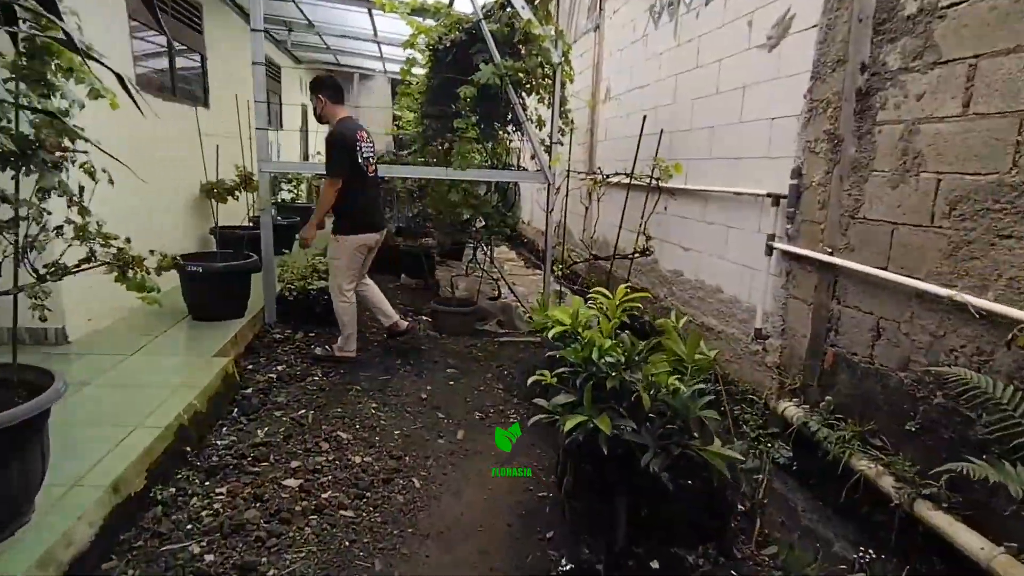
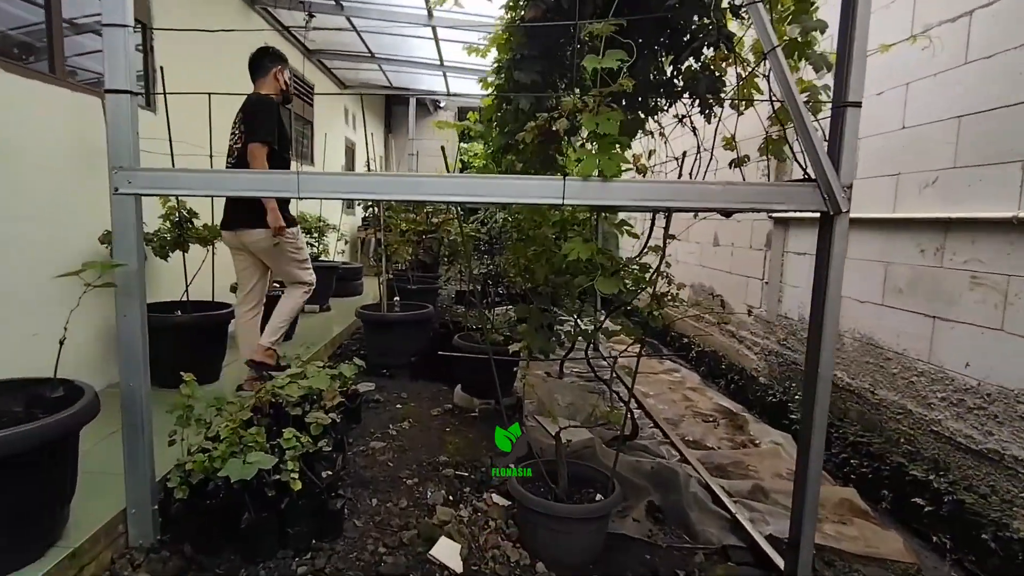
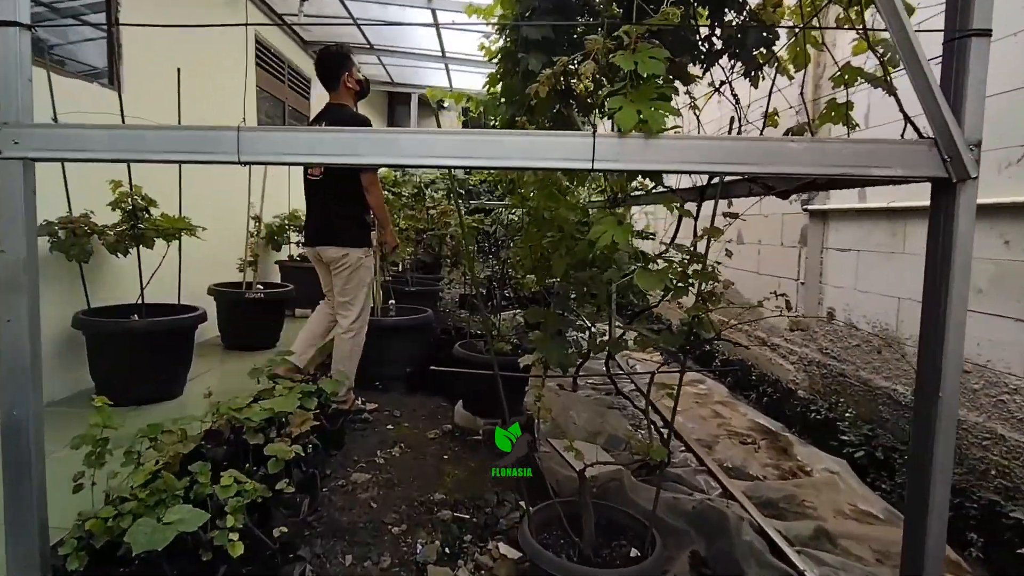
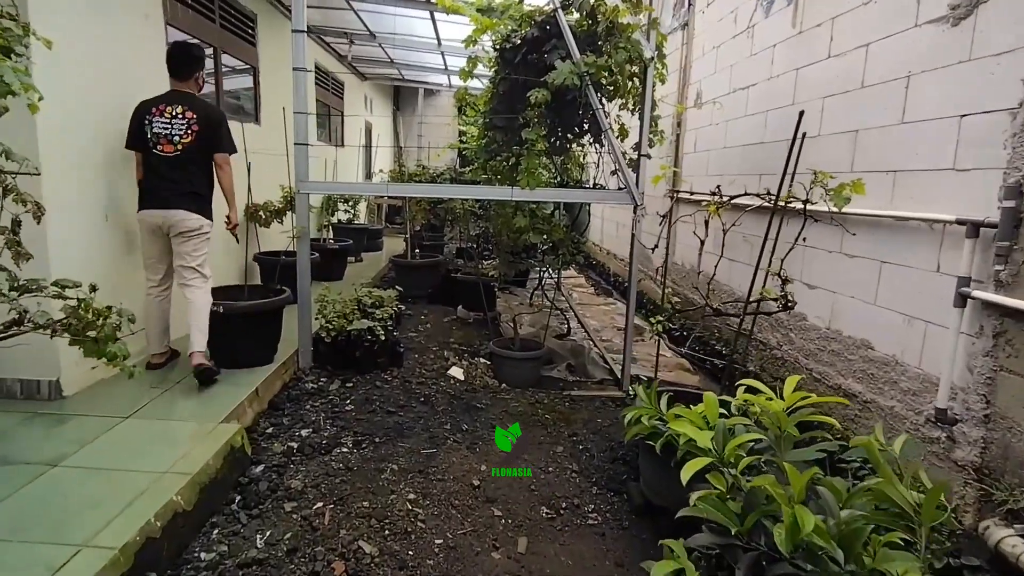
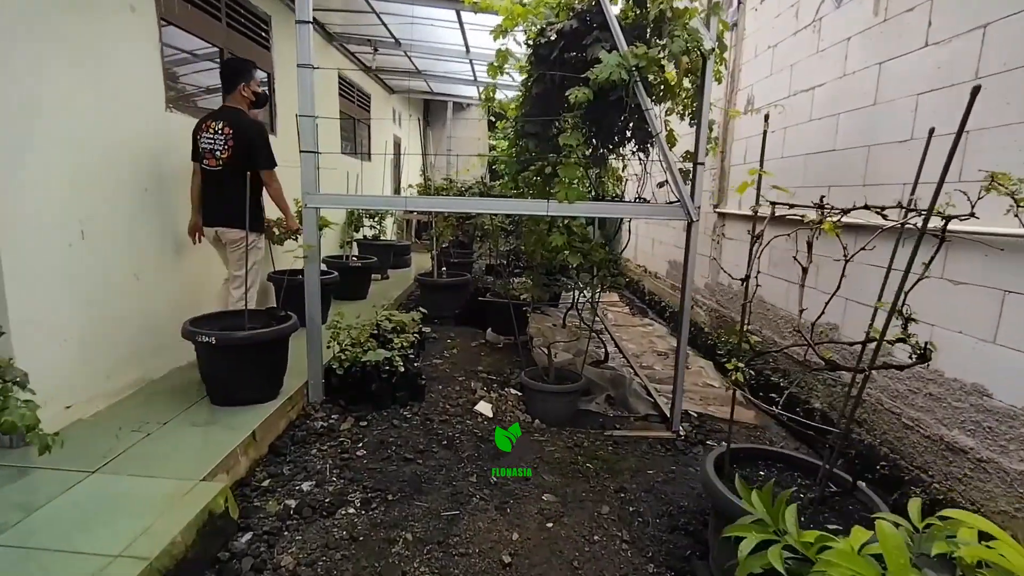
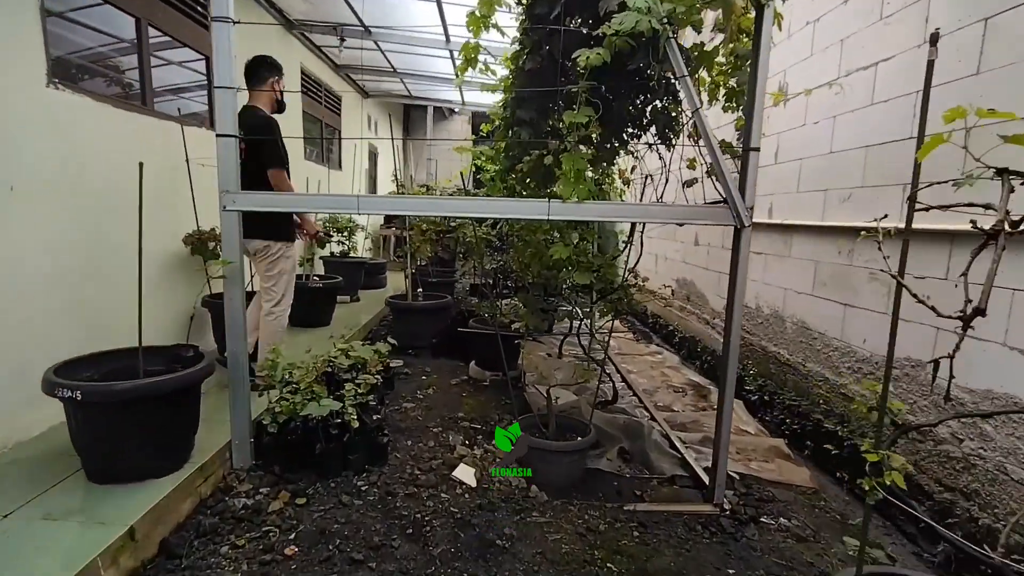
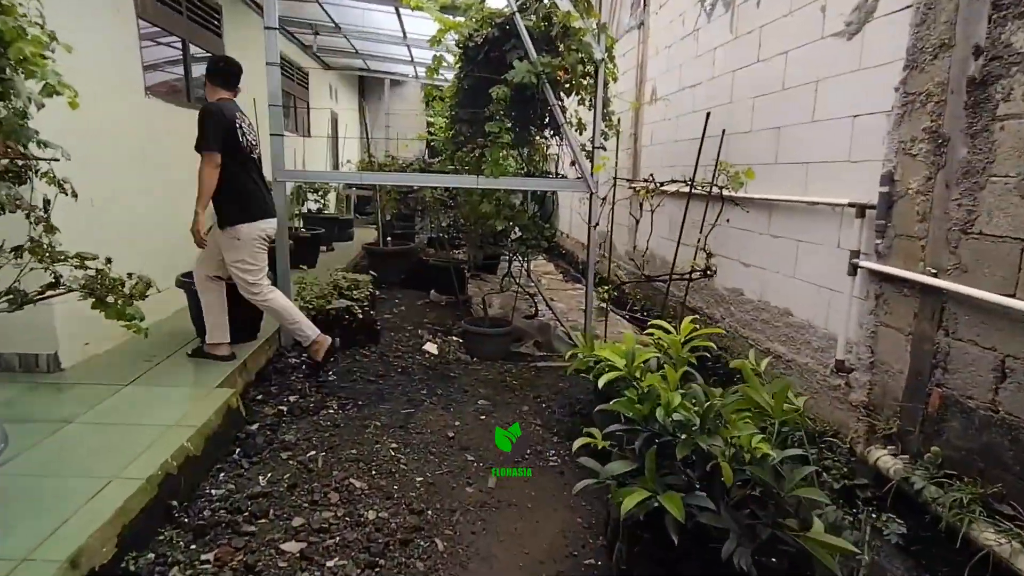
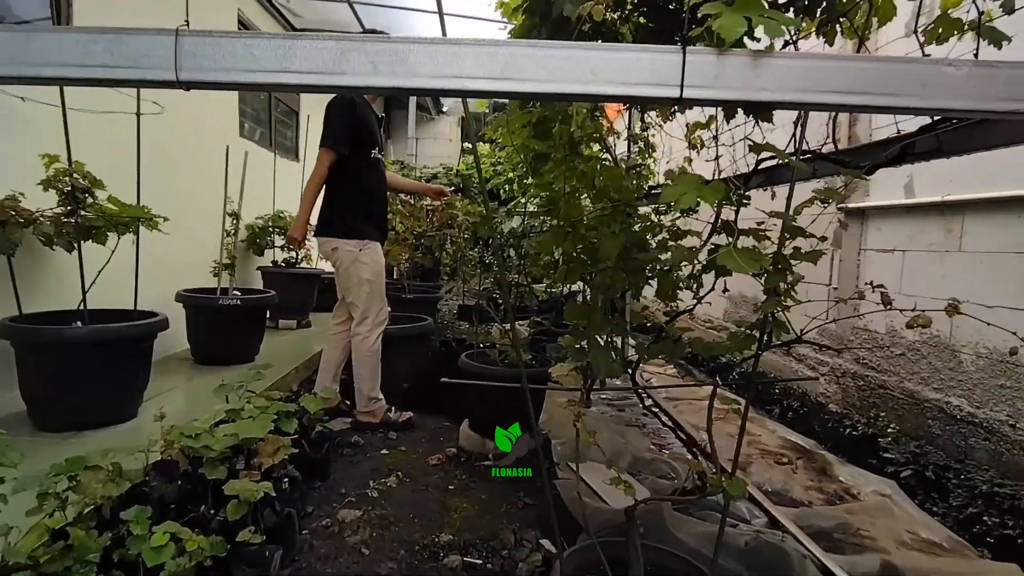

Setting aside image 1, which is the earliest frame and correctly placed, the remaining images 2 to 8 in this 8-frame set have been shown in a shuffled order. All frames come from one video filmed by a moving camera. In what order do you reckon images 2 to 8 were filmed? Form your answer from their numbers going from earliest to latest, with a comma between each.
7, 4, 5, 6, 2, 3, 8
